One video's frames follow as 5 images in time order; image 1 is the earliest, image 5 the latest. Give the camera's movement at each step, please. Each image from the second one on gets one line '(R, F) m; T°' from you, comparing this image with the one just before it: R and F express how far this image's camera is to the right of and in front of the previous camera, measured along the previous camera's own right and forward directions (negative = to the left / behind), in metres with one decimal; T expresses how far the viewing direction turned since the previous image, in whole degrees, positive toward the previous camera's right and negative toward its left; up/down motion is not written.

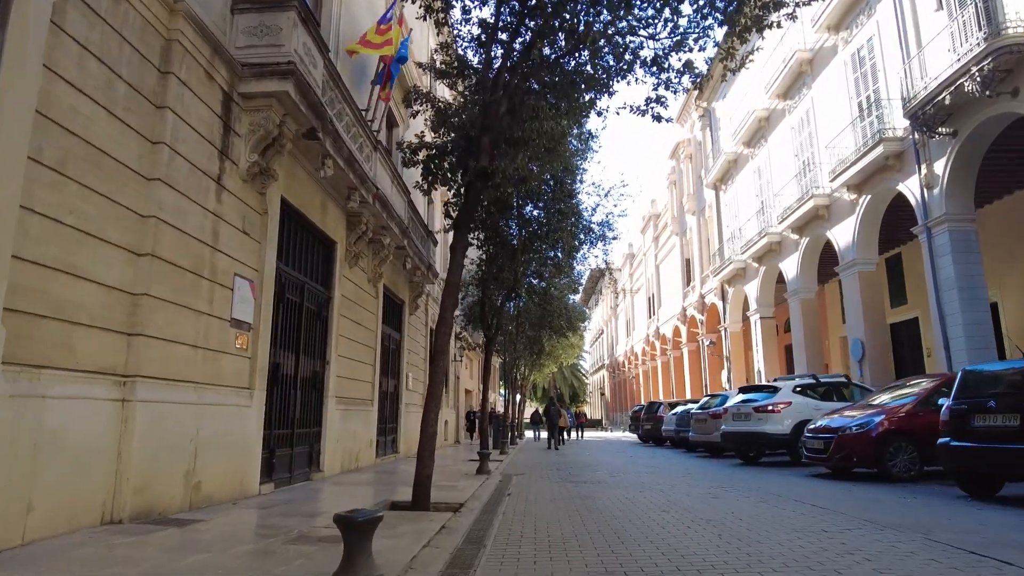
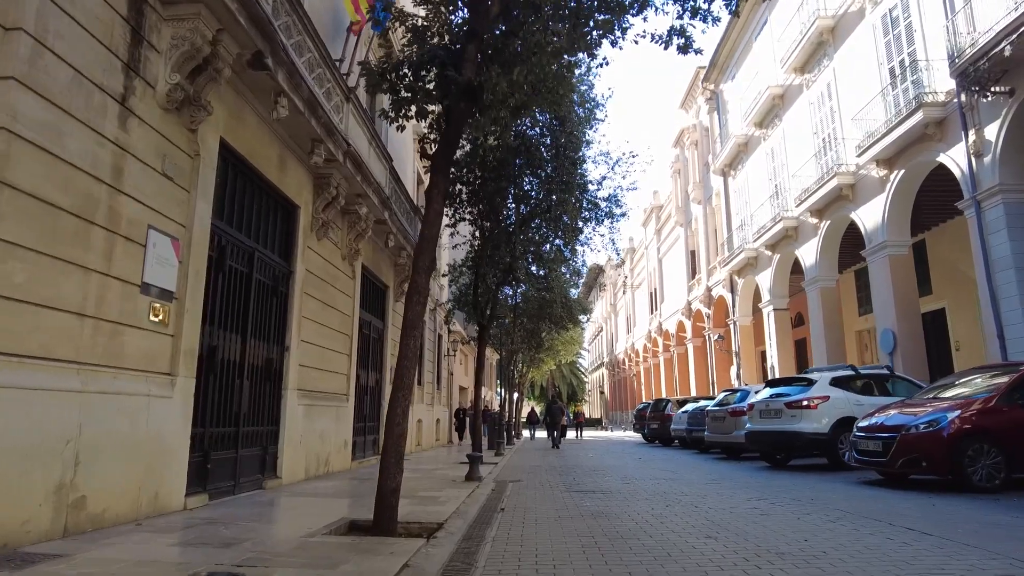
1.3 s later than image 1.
(0.0, +1.9) m; 0°
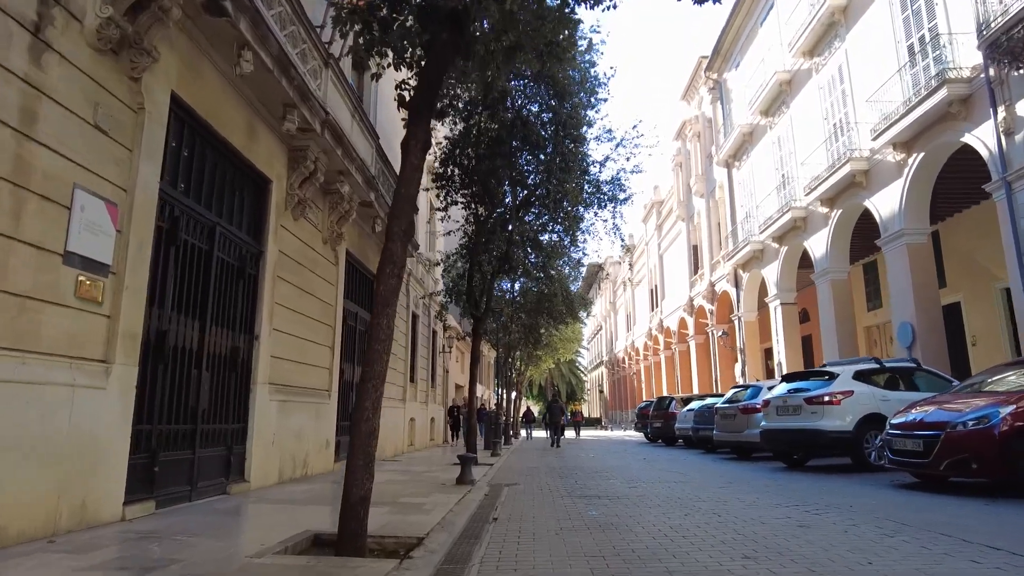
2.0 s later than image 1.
(0.0, +1.0) m; 0°
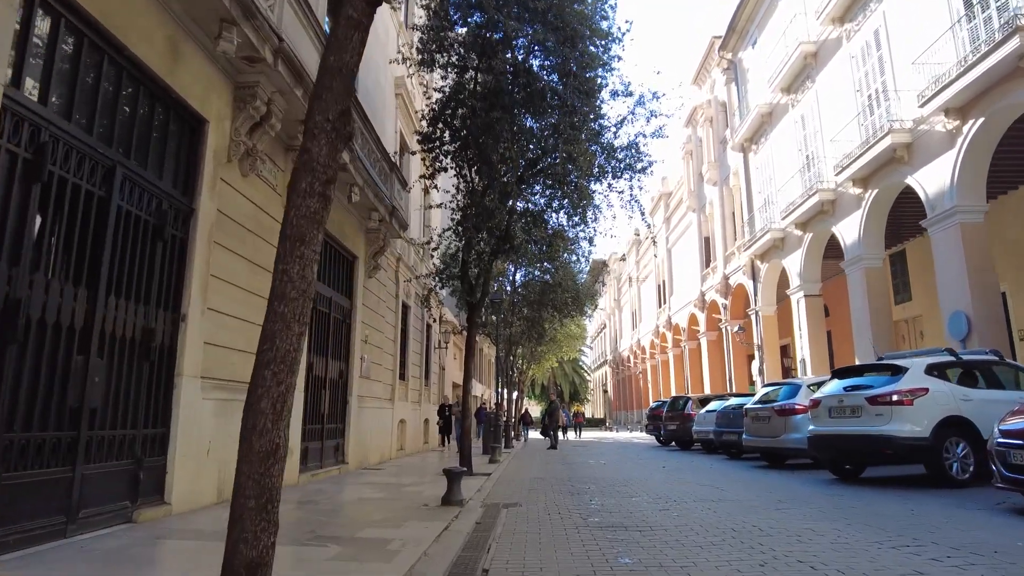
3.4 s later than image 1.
(0.0, +2.0) m; 0°
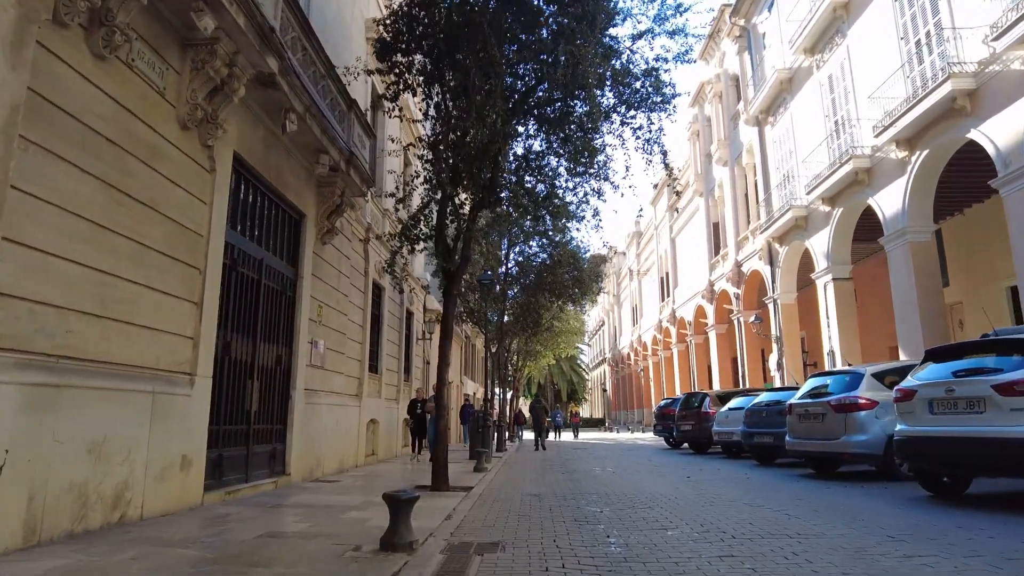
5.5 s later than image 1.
(+0.1, +2.7) m; 0°
